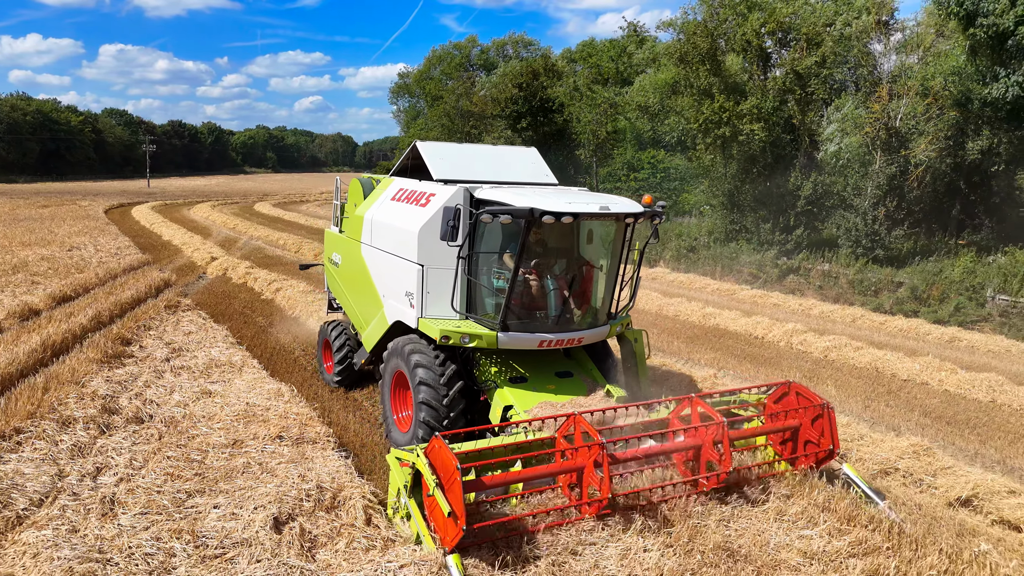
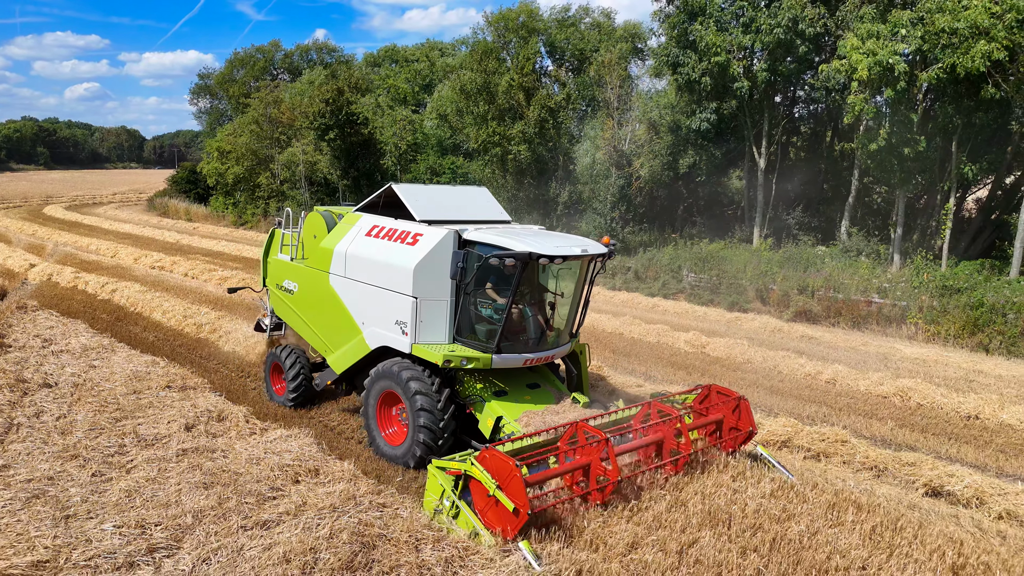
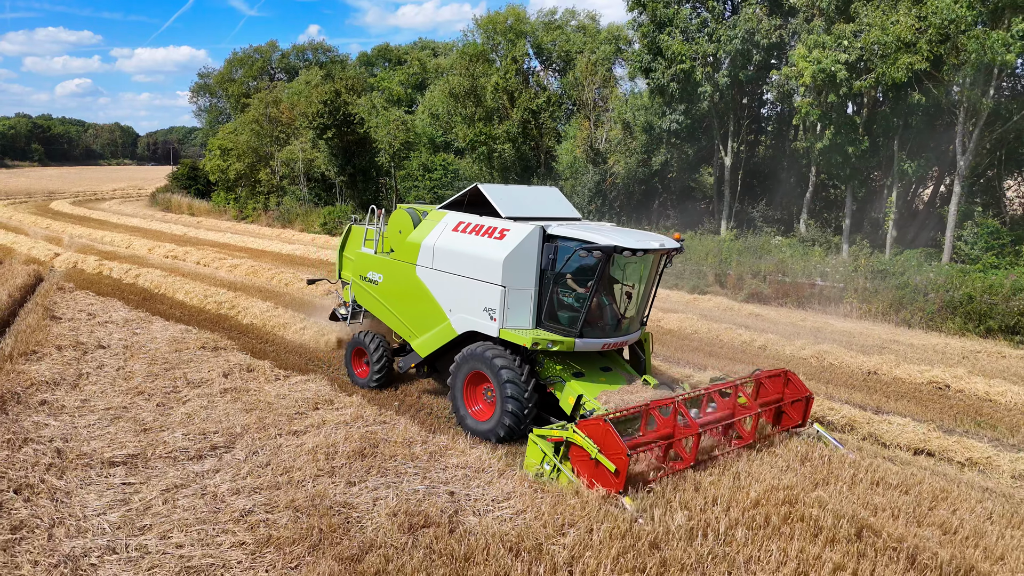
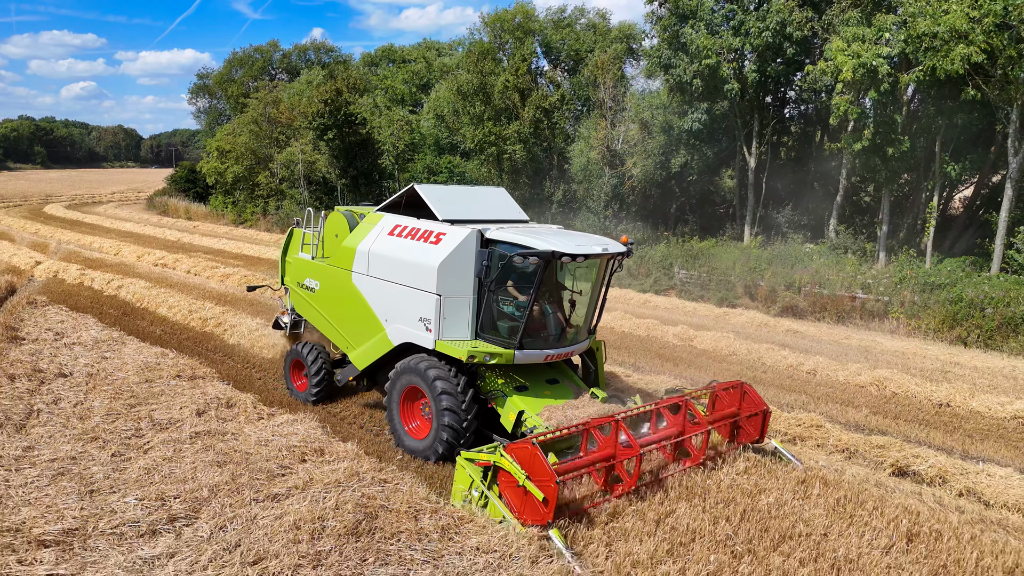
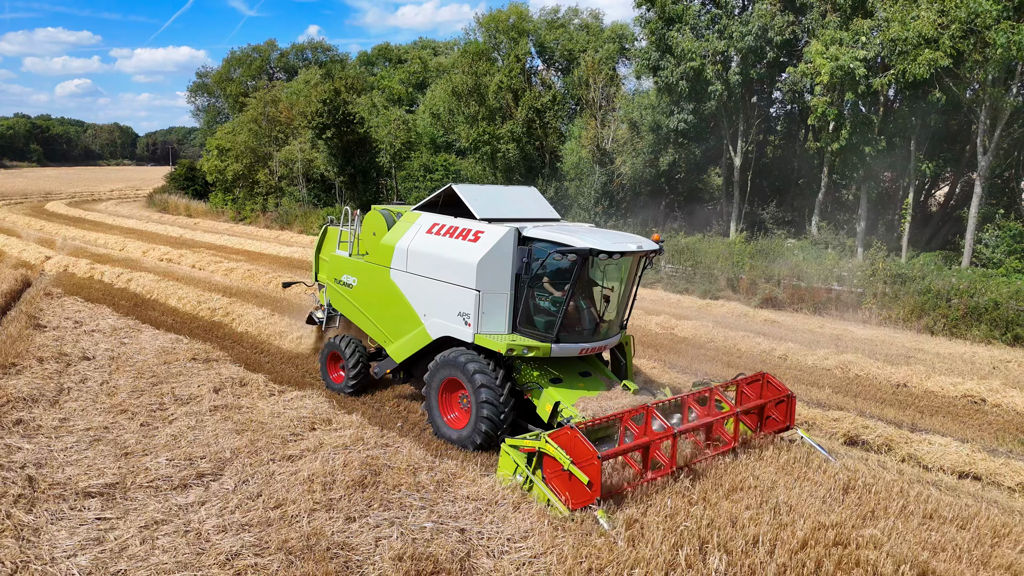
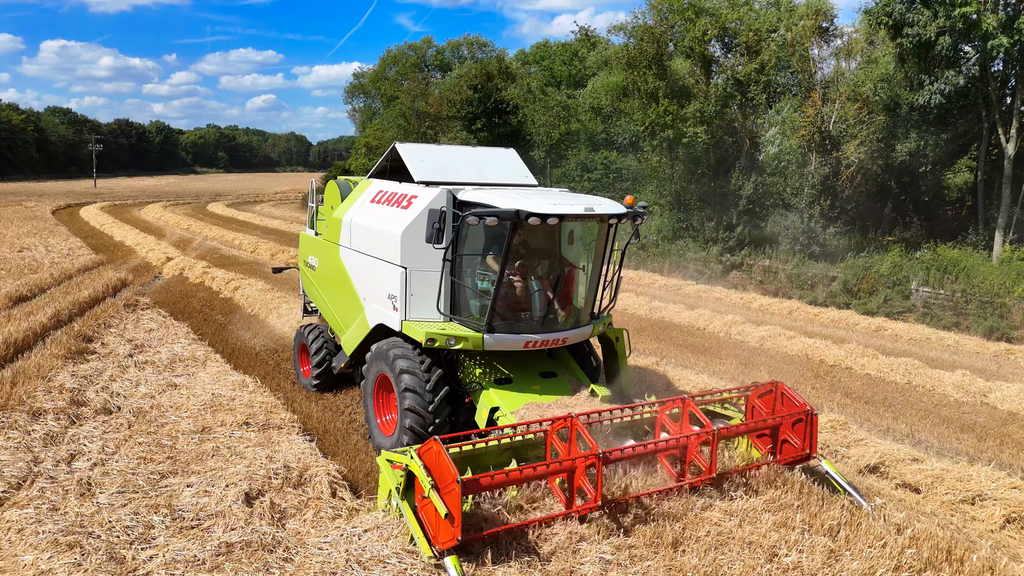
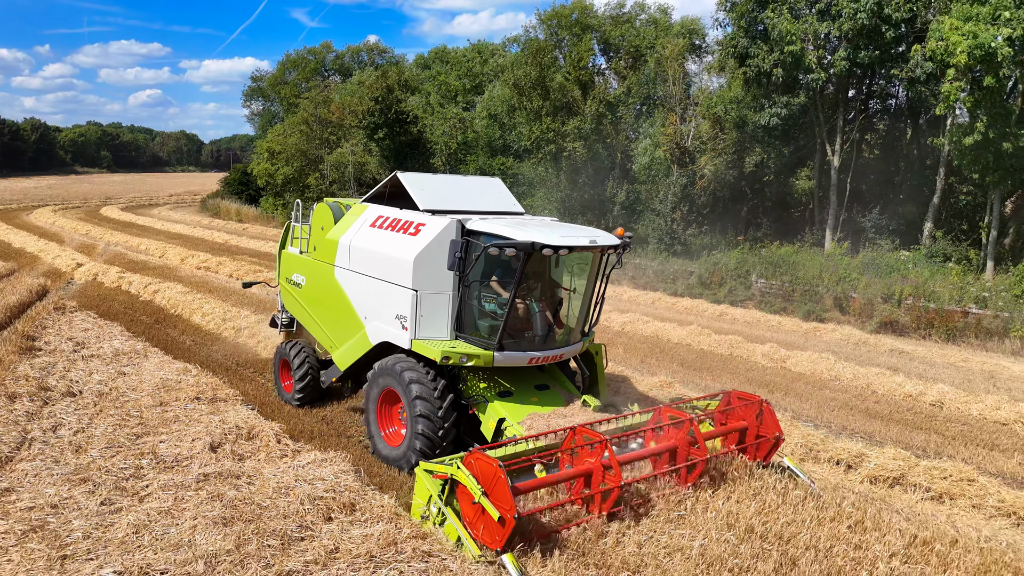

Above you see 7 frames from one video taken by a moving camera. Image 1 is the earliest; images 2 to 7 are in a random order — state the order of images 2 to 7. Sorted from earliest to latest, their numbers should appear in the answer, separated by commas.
6, 7, 2, 4, 5, 3
